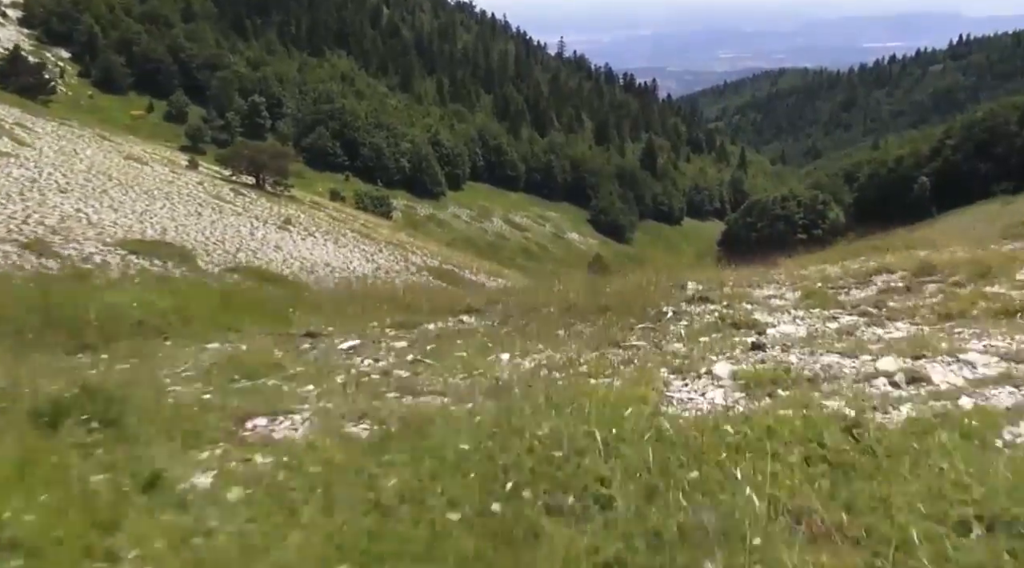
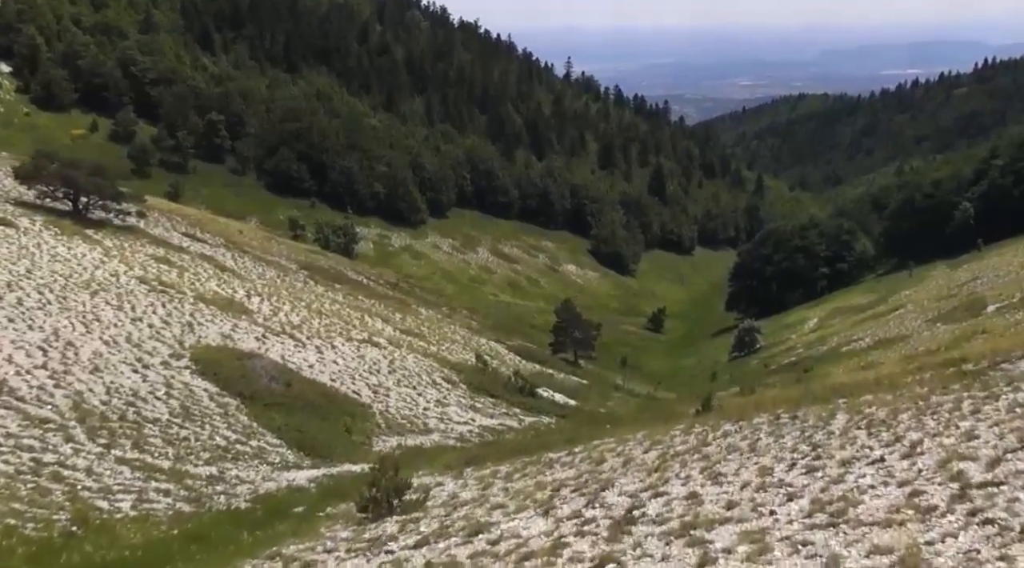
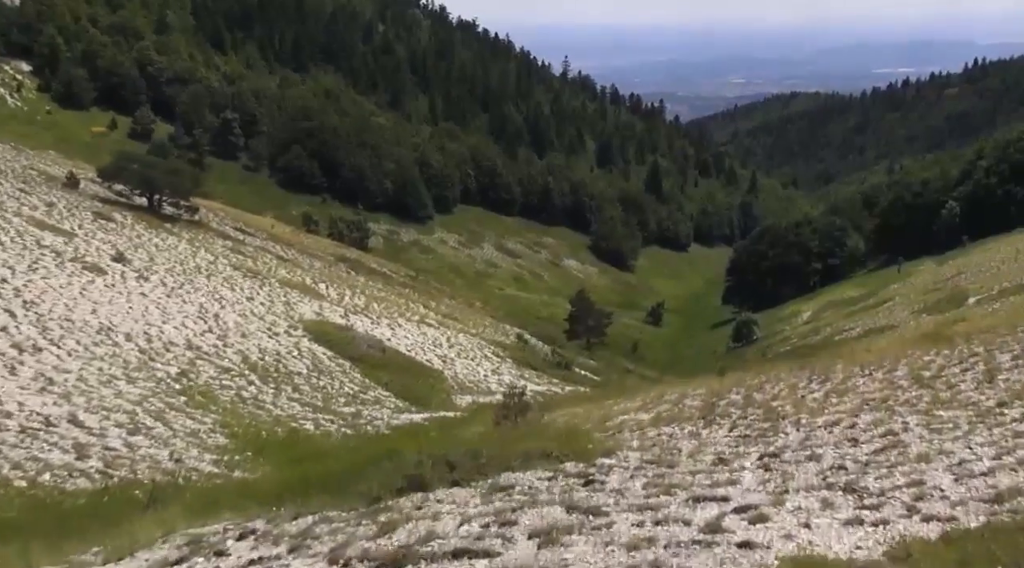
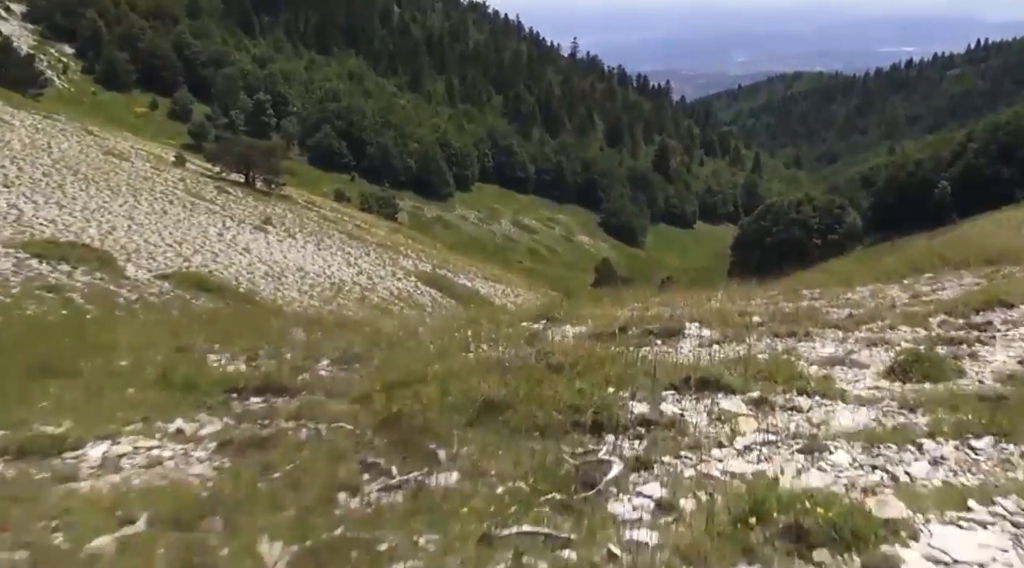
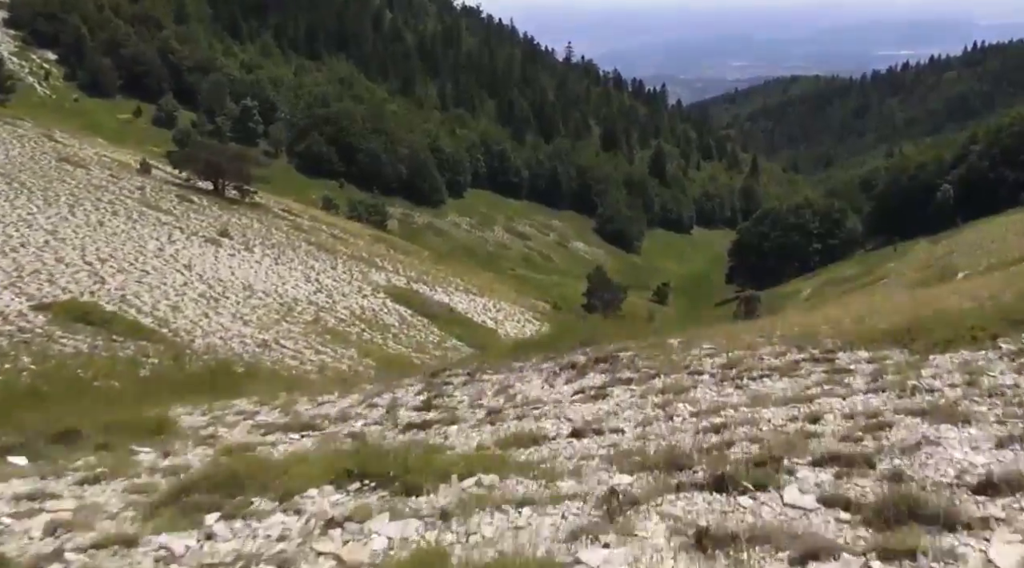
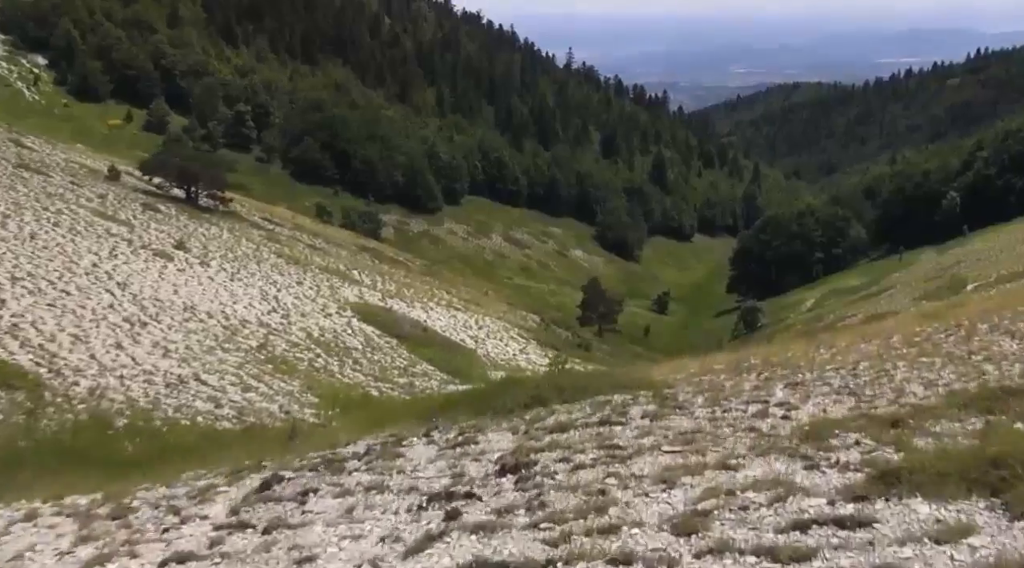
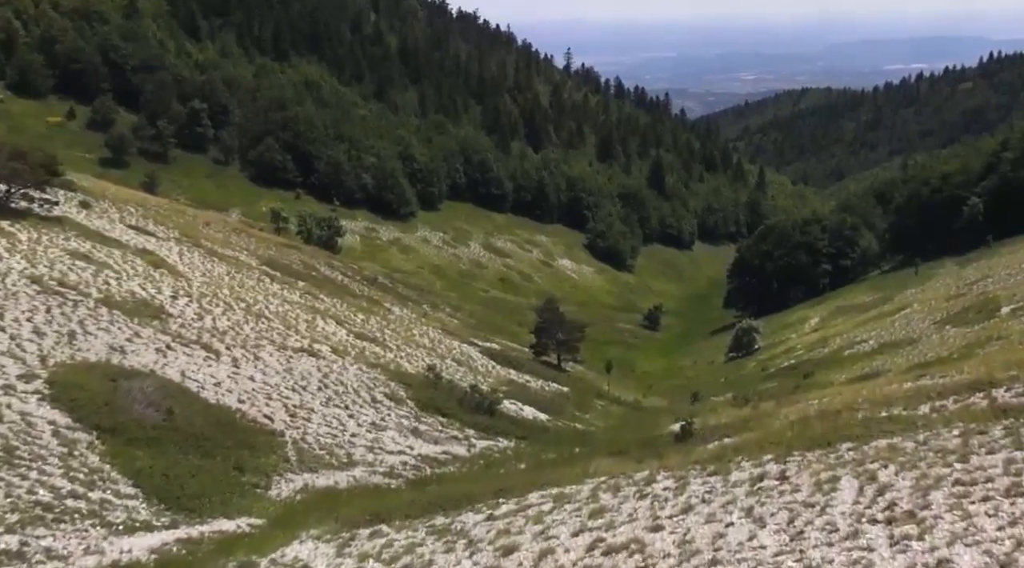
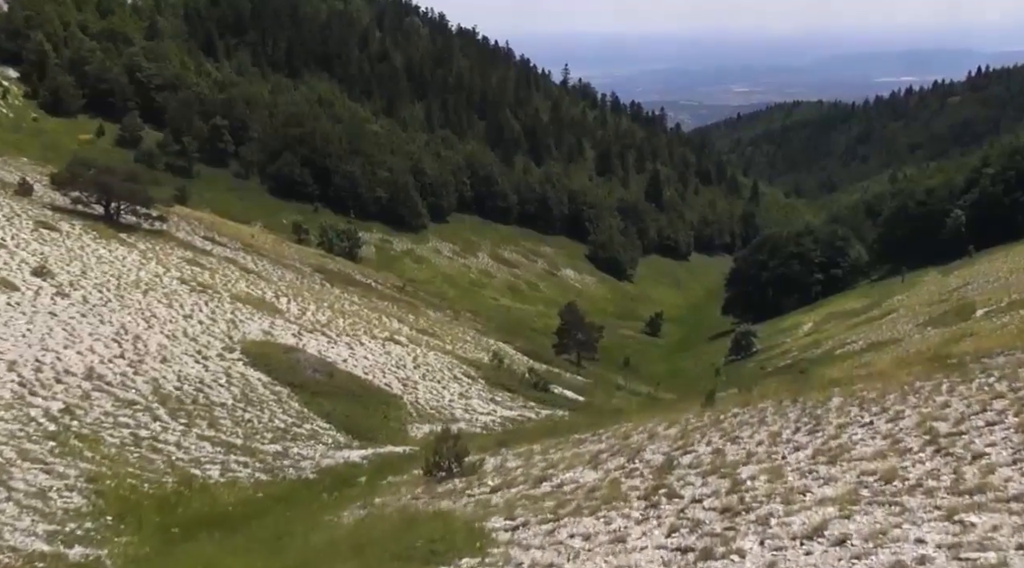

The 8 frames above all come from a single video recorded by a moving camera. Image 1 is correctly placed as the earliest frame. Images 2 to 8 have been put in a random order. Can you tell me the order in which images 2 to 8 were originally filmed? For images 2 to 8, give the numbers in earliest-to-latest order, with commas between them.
4, 5, 6, 3, 8, 2, 7
